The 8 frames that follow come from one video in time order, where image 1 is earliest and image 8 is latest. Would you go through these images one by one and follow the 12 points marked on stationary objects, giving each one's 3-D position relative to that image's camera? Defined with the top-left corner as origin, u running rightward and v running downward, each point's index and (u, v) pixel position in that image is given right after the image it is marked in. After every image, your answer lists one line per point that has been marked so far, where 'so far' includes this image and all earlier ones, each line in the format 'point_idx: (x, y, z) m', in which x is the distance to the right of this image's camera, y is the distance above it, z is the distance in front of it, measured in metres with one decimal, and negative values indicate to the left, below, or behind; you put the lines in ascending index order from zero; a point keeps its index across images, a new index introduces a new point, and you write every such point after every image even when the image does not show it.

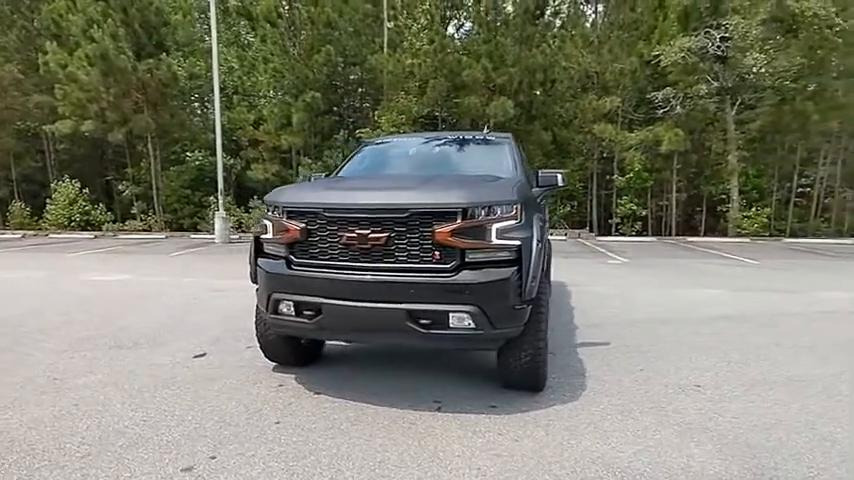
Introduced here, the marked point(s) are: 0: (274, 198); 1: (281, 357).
0: (-1.1, +0.4, +4.7) m
1: (-1.1, -0.9, +5.1) m
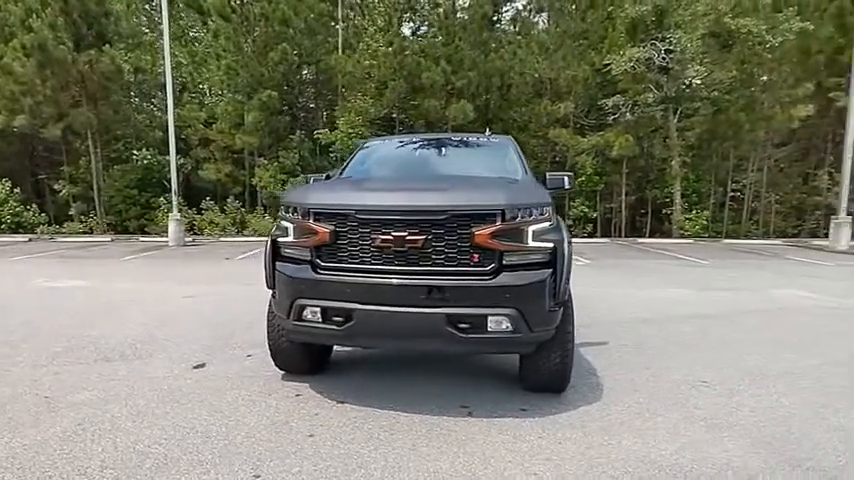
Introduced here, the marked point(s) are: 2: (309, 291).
0: (-0.9, +0.3, +4.5) m
1: (-1.0, -1.0, +5.0) m
2: (-0.8, -0.3, +4.3) m
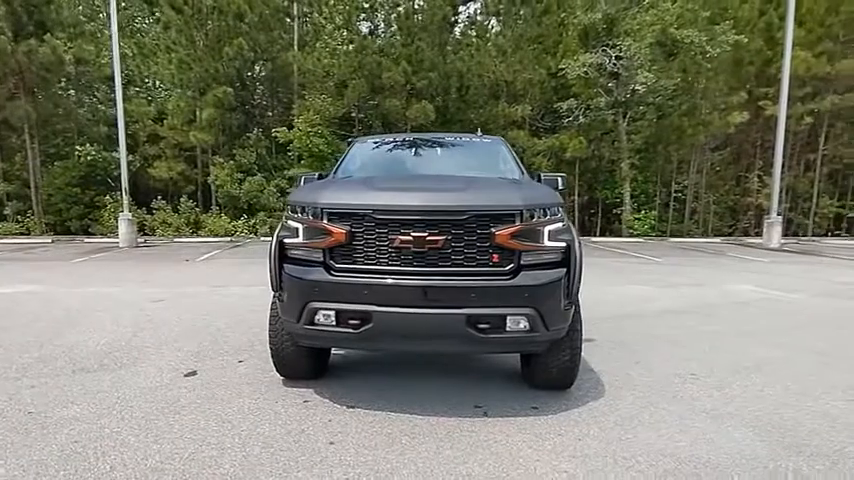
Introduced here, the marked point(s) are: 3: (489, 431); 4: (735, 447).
0: (-0.8, +0.3, +4.4) m
1: (-1.0, -1.0, +4.9) m
2: (-0.7, -0.4, +4.3) m
3: (+0.4, -1.2, +4.2) m
4: (+1.9, -1.3, +3.9) m
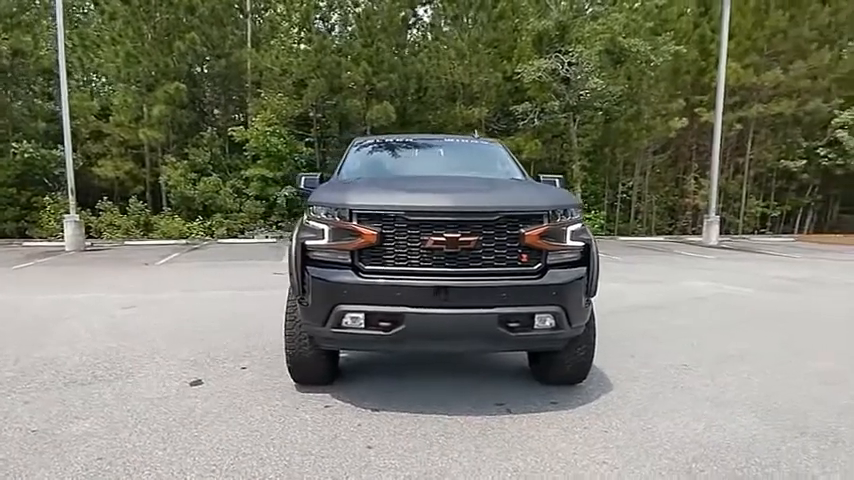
0: (-0.7, +0.3, +4.4) m
1: (-0.9, -1.0, +4.8) m
2: (-0.5, -0.4, +4.2) m
3: (+0.6, -1.2, +4.3) m
4: (+2.1, -1.3, +4.3) m
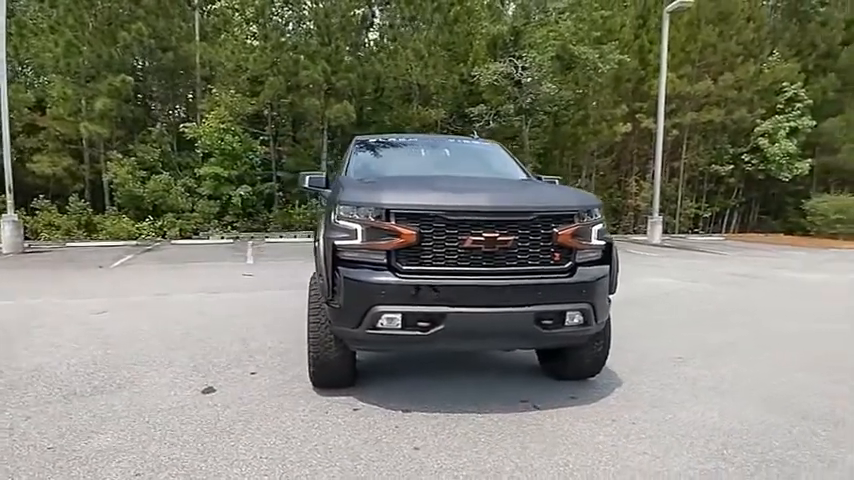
0: (-0.4, +0.3, +4.3) m
1: (-0.7, -1.0, +4.7) m
2: (-0.2, -0.4, +4.2) m
3: (+0.9, -1.2, +4.4) m
4: (+2.3, -1.3, +4.6) m
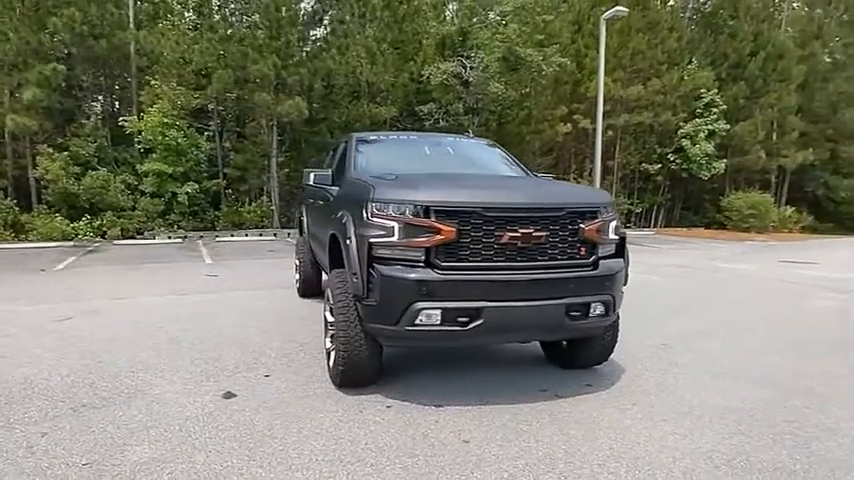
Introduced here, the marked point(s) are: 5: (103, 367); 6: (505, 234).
0: (-0.2, +0.3, +4.4) m
1: (-0.5, -1.0, +4.7) m
2: (0.0, -0.4, +4.2) m
3: (+1.1, -1.2, +4.6) m
4: (+2.5, -1.2, +5.0) m
5: (-2.5, -1.0, +5.0) m
6: (+0.5, 0.0, +4.4) m
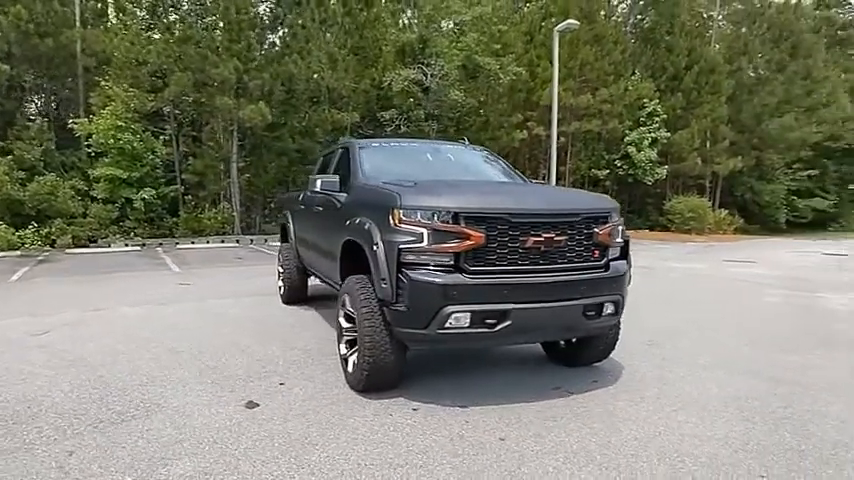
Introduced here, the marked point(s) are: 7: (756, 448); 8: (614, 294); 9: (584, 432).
0: (0.0, +0.2, +4.4) m
1: (-0.3, -1.0, +4.7) m
2: (+0.2, -0.4, +4.3) m
3: (+1.3, -1.2, +4.8) m
4: (+2.6, -1.2, +5.4) m
5: (-2.4, -1.1, +4.8) m
6: (+0.7, 0.0, +4.5) m
7: (+2.1, -1.4, +4.2) m
8: (+1.4, -0.4, +4.9) m
9: (+1.0, -1.3, +4.3) m
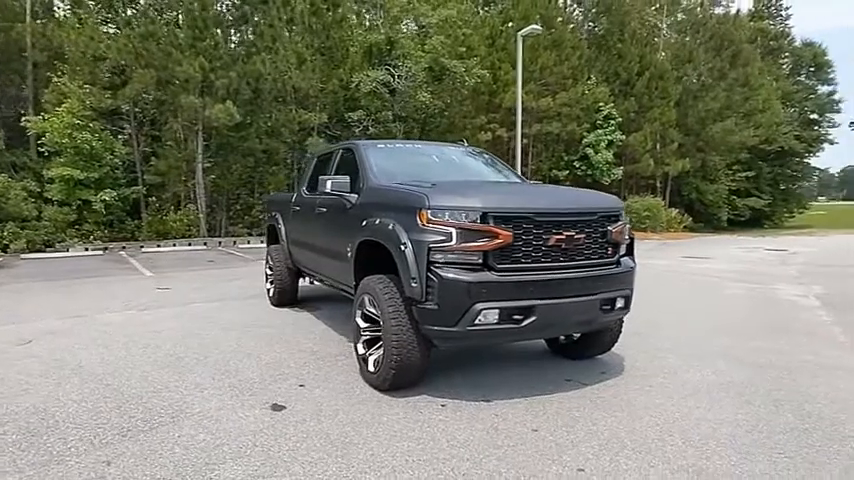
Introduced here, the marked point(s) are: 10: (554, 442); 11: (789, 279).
0: (+0.2, +0.3, +4.5) m
1: (-0.1, -1.0, +4.8) m
2: (+0.4, -0.4, +4.4) m
3: (+1.4, -1.2, +5.0) m
4: (+2.7, -1.2, +5.7) m
5: (-2.2, -1.1, +4.6) m
6: (+0.9, 0.0, +4.7) m
7: (+2.4, -1.3, +4.5) m
8: (+1.6, -0.4, +5.1) m
9: (+1.3, -1.3, +4.5) m
10: (+0.8, -1.3, +4.1) m
11: (+6.0, -0.6, +10.7) m
